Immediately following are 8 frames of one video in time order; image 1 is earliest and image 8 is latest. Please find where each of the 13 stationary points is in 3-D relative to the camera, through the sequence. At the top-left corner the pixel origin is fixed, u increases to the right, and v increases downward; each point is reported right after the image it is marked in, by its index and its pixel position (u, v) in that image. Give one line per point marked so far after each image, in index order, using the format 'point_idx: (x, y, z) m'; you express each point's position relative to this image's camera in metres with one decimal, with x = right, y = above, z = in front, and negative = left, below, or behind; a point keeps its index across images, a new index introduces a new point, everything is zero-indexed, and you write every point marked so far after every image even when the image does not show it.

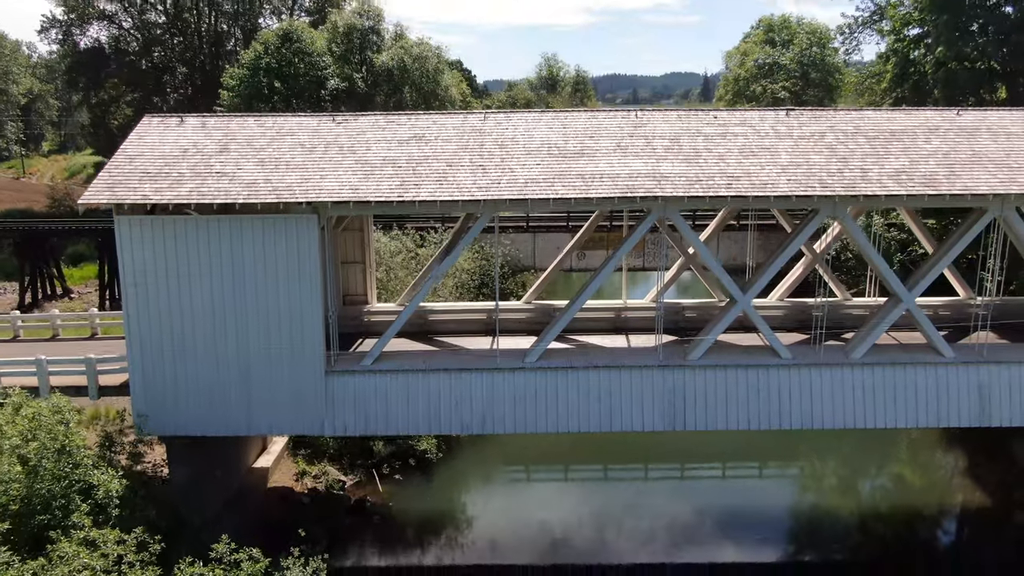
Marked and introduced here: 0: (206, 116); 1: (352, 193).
0: (-5.2, +2.9, +13.2) m
1: (-2.3, +1.4, +11.2) m
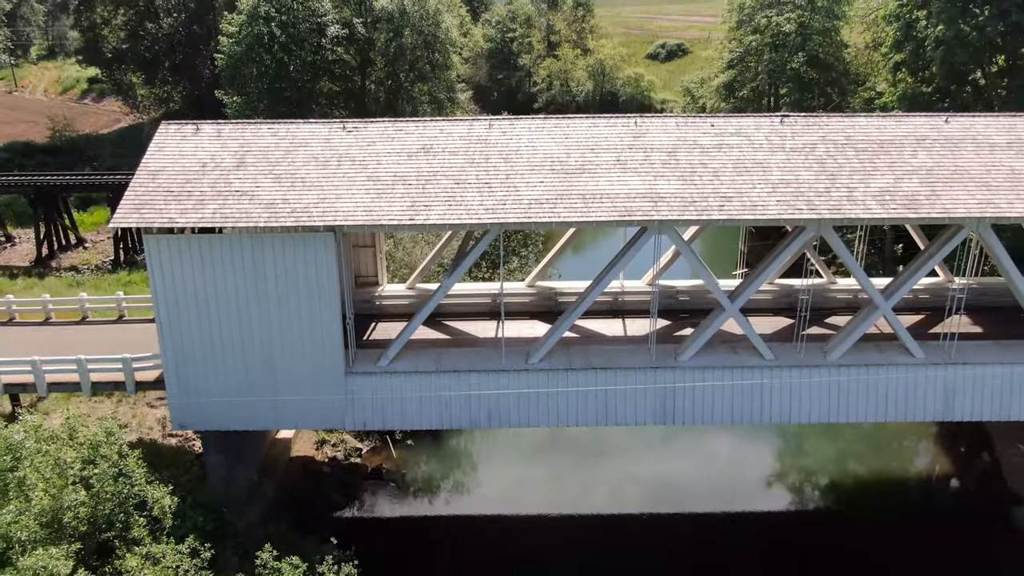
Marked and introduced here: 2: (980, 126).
0: (-5.1, +2.9, +13.6) m
1: (-2.2, +1.1, +11.9) m
2: (+8.1, +2.8, +13.6) m
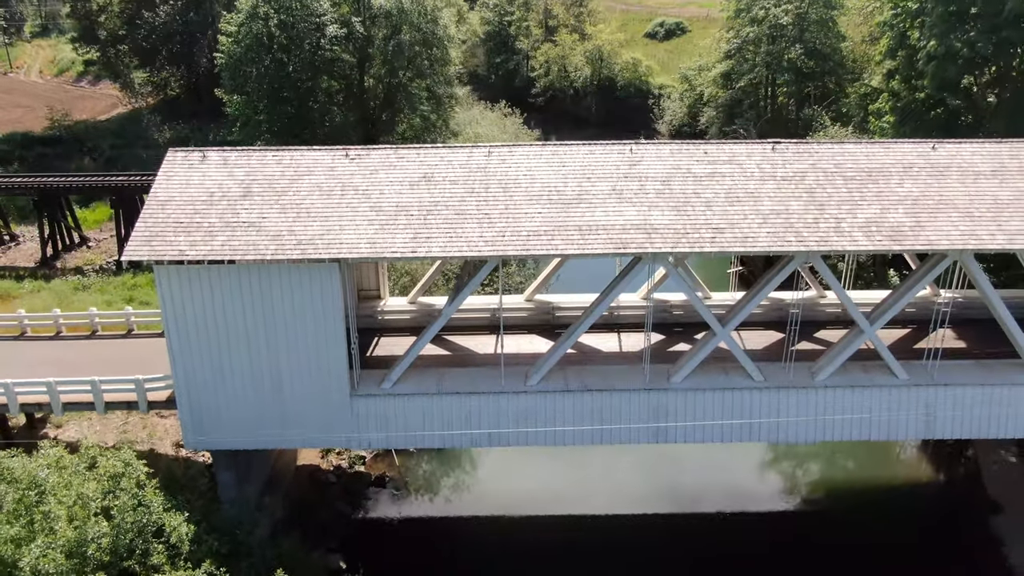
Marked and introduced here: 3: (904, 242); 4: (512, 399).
0: (-5.1, +2.5, +14.0) m
1: (-2.2, +0.7, +12.3) m
2: (+8.1, +2.4, +14.0) m
3: (+6.2, +0.8, +12.4) m
4: (0.0, -1.9, +13.6) m
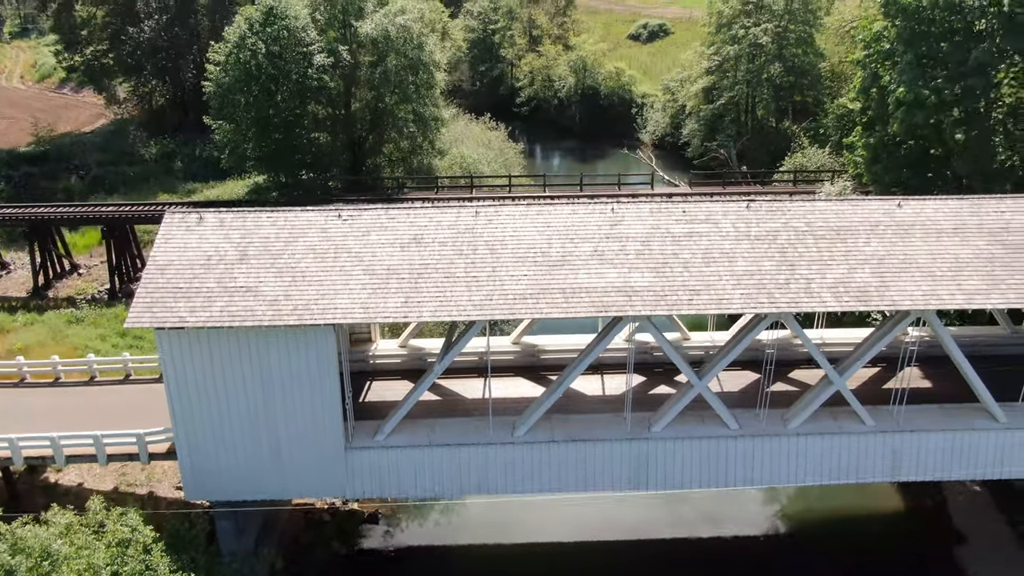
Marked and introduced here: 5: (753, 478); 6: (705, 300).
0: (-5.4, +1.4, +14.4) m
1: (-2.5, -0.4, +12.9) m
2: (+7.9, +1.4, +14.7) m
3: (+6.0, -0.2, +13.1) m
4: (-0.2, -2.9, +14.2) m
5: (+4.5, -3.5, +14.5) m
6: (+3.2, -0.2, +13.1) m
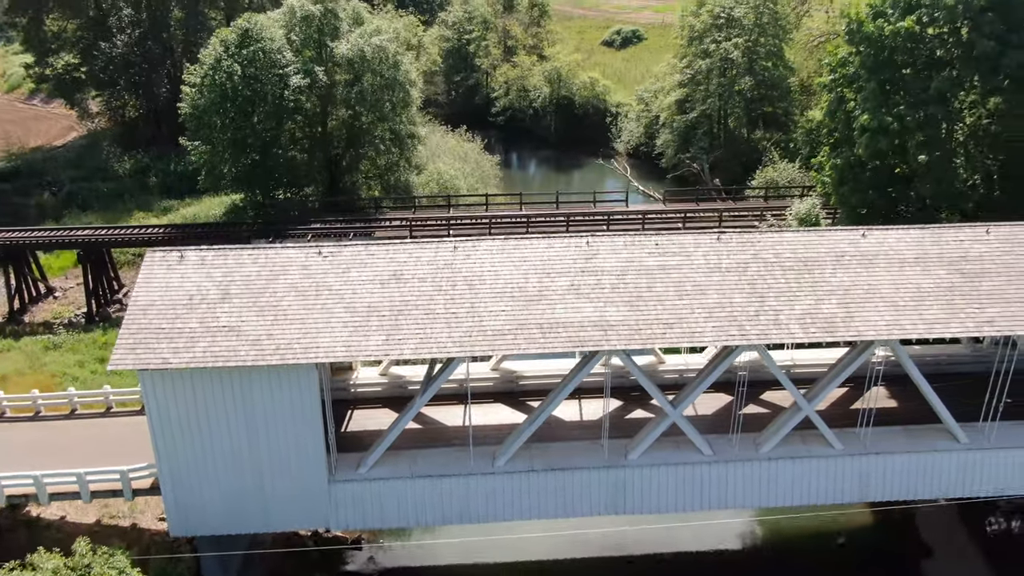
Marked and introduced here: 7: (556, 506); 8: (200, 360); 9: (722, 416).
0: (-5.8, +0.7, +14.6) m
1: (-2.8, -1.1, +13.2) m
2: (+7.4, +0.9, +15.2) m
3: (+5.7, -0.8, +13.6) m
4: (-0.6, -3.6, +14.5) m
5: (+4.2, -4.1, +15.0) m
6: (+2.9, -0.8, +13.5) m
7: (+0.8, -4.1, +14.8) m
8: (-5.2, -1.2, +13.0) m
9: (+4.5, -2.8, +16.8) m
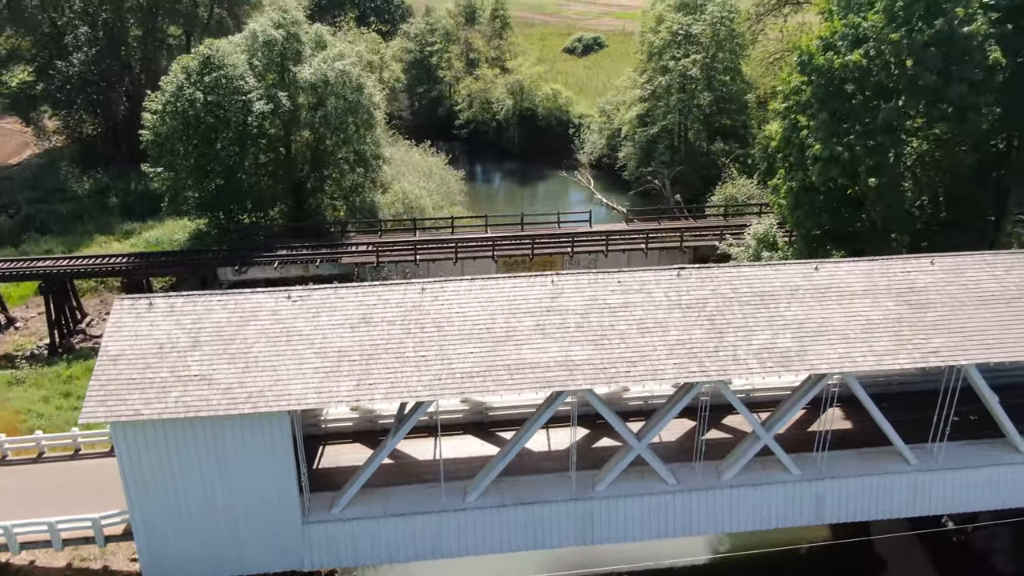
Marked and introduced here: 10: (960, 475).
0: (-6.4, -0.2, +14.7) m
1: (-3.3, -1.9, +13.4) m
2: (+6.8, +0.3, +15.9) m
3: (+5.1, -1.4, +14.2) m
4: (-1.1, -4.3, +14.9) m
5: (+3.6, -4.8, +15.5) m
6: (+2.3, -1.5, +14.0) m
7: (+0.3, -4.9, +15.2) m
8: (-5.7, -2.1, +13.2) m
9: (+3.9, -3.4, +17.3) m
10: (+9.2, -3.8, +16.0) m
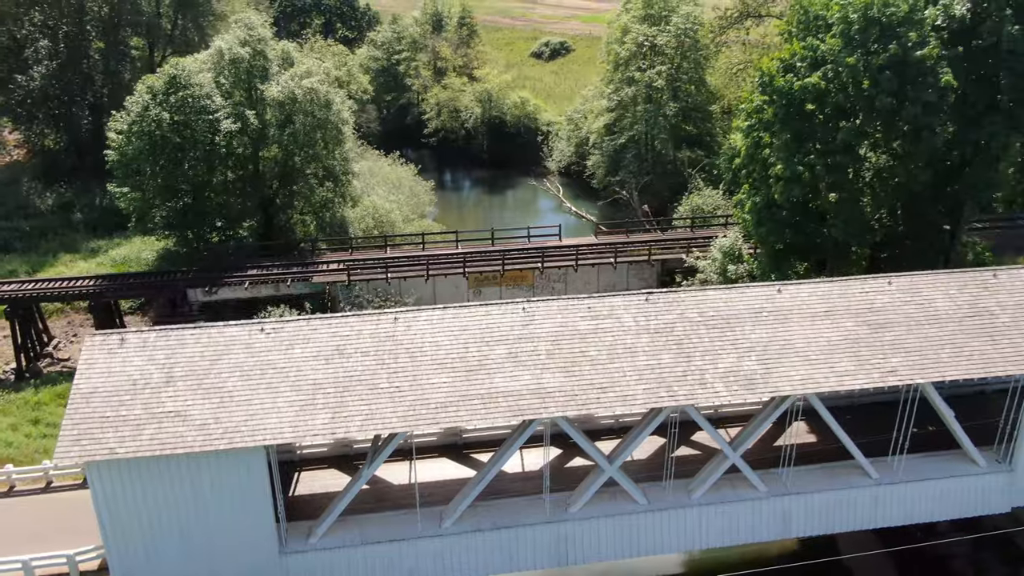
0: (-6.9, -0.8, +14.7) m
1: (-3.8, -2.5, +13.5) m
2: (+6.2, -0.2, +16.4) m
3: (+4.6, -1.9, +14.7) m
4: (-1.6, -4.9, +15.1) m
5: (+3.1, -5.3, +15.9) m
6: (+1.8, -2.0, +14.4) m
7: (-0.2, -5.4, +15.4) m
8: (-6.2, -2.7, +13.2) m
9: (+3.3, -3.9, +17.7) m
10: (+8.6, -4.2, +16.6) m
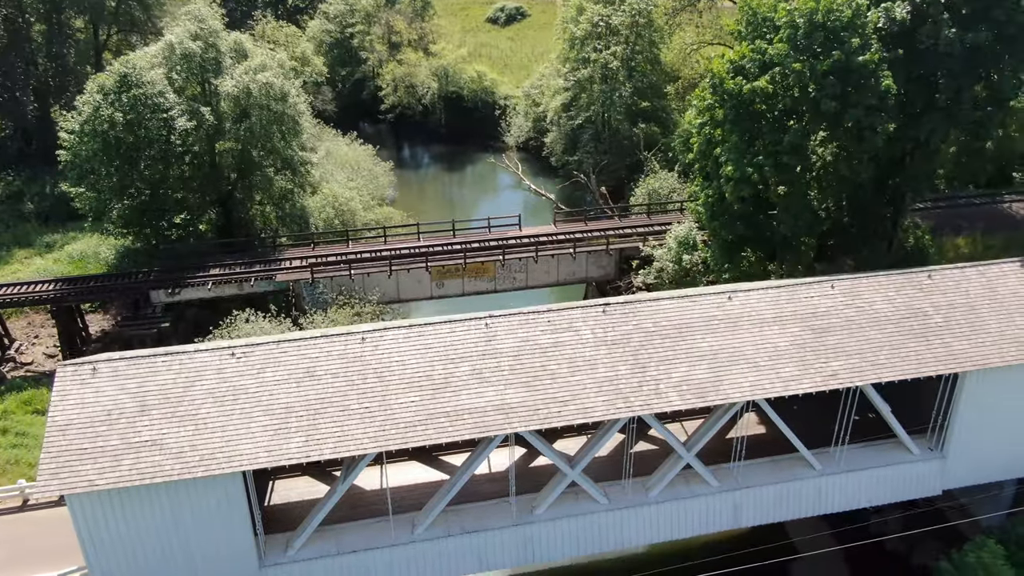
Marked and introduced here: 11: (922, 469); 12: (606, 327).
0: (-7.6, -1.4, +15.0) m
1: (-4.4, -3.0, +14.1) m
2: (+5.3, -0.3, +17.3) m
3: (+3.9, -2.2, +15.6) m
4: (-2.2, -5.3, +15.9) m
5: (+2.4, -5.5, +16.9) m
6: (+1.2, -2.4, +15.1) m
7: (-0.8, -5.8, +16.3) m
8: (-6.8, -3.3, +13.7) m
9: (+2.5, -4.1, +18.7) m
10: (+7.9, -4.3, +17.8) m
11: (+9.5, -4.2, +18.1) m
12: (+2.0, -0.8, +16.6) m
